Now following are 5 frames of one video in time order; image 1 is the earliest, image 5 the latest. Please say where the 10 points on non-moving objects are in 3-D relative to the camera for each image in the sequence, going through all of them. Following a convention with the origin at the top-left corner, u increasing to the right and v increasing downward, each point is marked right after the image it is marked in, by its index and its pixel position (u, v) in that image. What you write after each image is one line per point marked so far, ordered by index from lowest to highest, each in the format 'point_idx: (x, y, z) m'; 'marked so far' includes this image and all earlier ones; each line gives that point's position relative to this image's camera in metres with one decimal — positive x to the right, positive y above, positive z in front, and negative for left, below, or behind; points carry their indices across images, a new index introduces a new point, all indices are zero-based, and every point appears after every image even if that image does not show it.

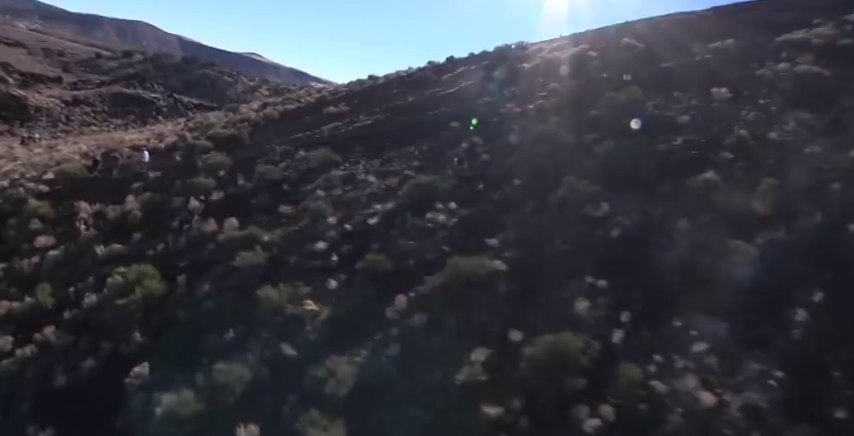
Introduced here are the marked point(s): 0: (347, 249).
0: (-2.4, -1.1, +14.3) m
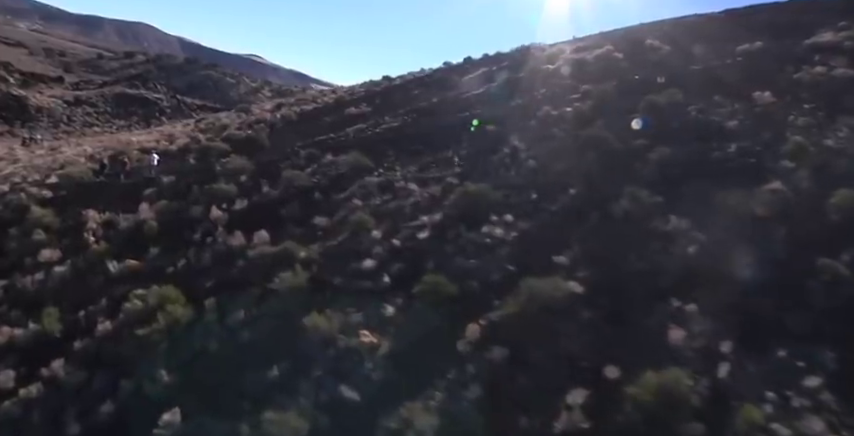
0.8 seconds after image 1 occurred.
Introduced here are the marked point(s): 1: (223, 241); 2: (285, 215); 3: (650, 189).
0: (-0.7, -1.5, +12.6) m
1: (-6.5, -0.7, +13.6) m
2: (-4.8, 0.0, +14.8) m
3: (+8.9, +1.1, +17.0) m
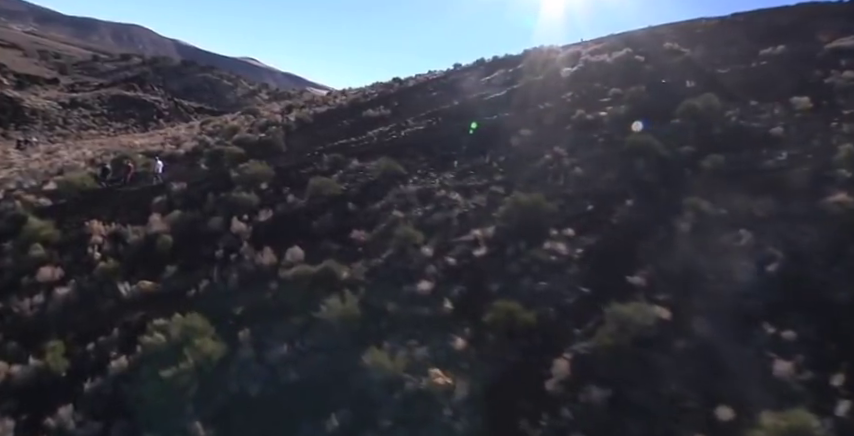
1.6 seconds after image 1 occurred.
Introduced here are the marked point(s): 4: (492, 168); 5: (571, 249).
0: (+0.9, -1.9, +11.1) m
1: (-4.9, -1.1, +12.0) m
2: (-3.3, -0.4, +13.2) m
3: (+10.4, +0.6, +15.7) m
4: (+2.9, +2.1, +17.8) m
5: (+4.5, -0.9, +13.1) m
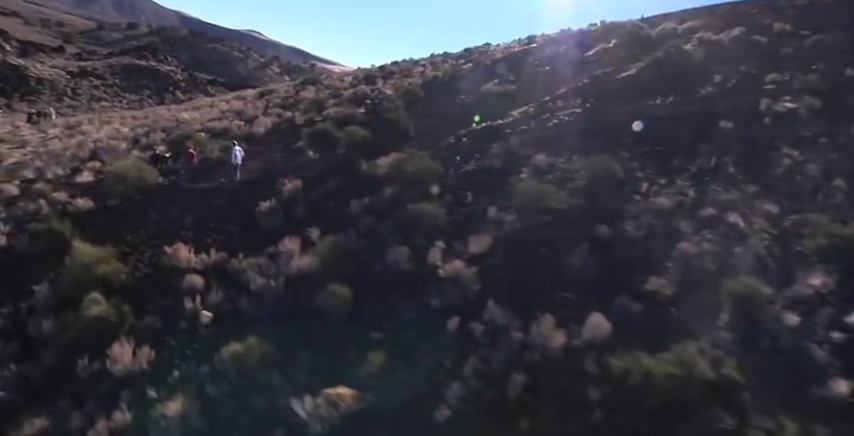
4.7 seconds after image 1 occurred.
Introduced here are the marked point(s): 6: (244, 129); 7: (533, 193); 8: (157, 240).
0: (+7.2, -2.7, +5.9) m
1: (+1.3, -1.8, +6.6) m
2: (+2.9, -1.0, +7.8) m
3: (+16.6, -0.4, +10.8) m
4: (+9.0, +1.4, +12.6) m
5: (+10.7, -1.8, +8.0) m
6: (-6.8, +3.3, +15.6) m
7: (+2.3, +0.6, +10.1) m
8: (-5.9, -0.4, +9.3) m
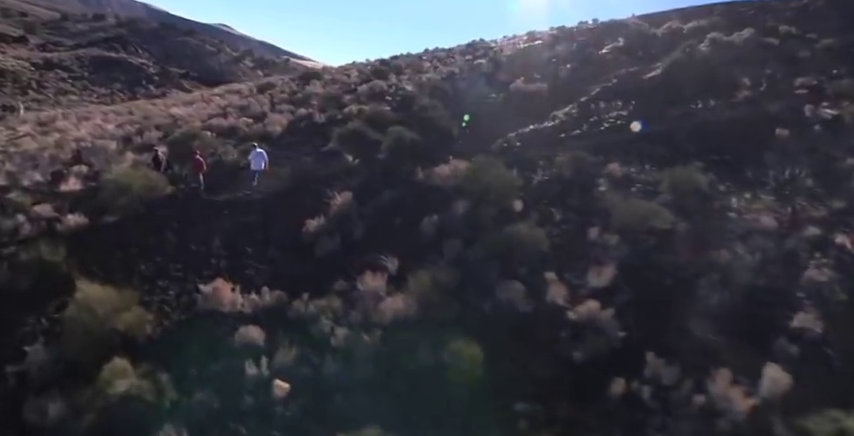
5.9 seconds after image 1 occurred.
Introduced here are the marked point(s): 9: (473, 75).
0: (+9.1, -3.2, +4.8) m
1: (+3.2, -2.2, +5.0) m
2: (+4.7, -1.5, +6.4) m
3: (+18.2, -0.8, +10.3) m
4: (+10.5, +0.9, +11.6) m
5: (+12.5, -2.3, +7.1) m
6: (-5.5, +2.9, +13.5) m
7: (+4.0, +0.2, +8.7) m
8: (-4.2, -0.9, +7.3) m
9: (+1.9, +6.2, +18.8) m
